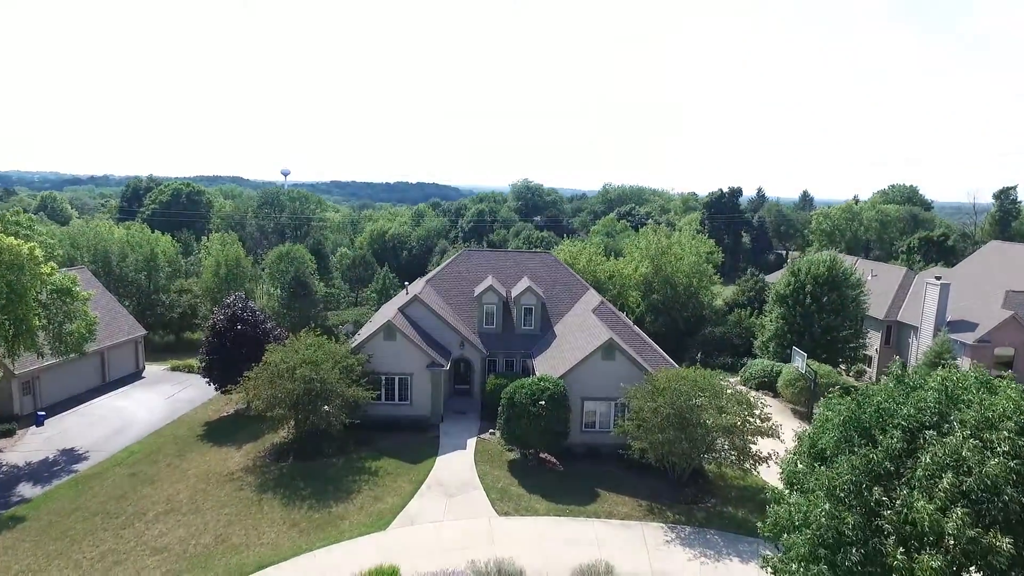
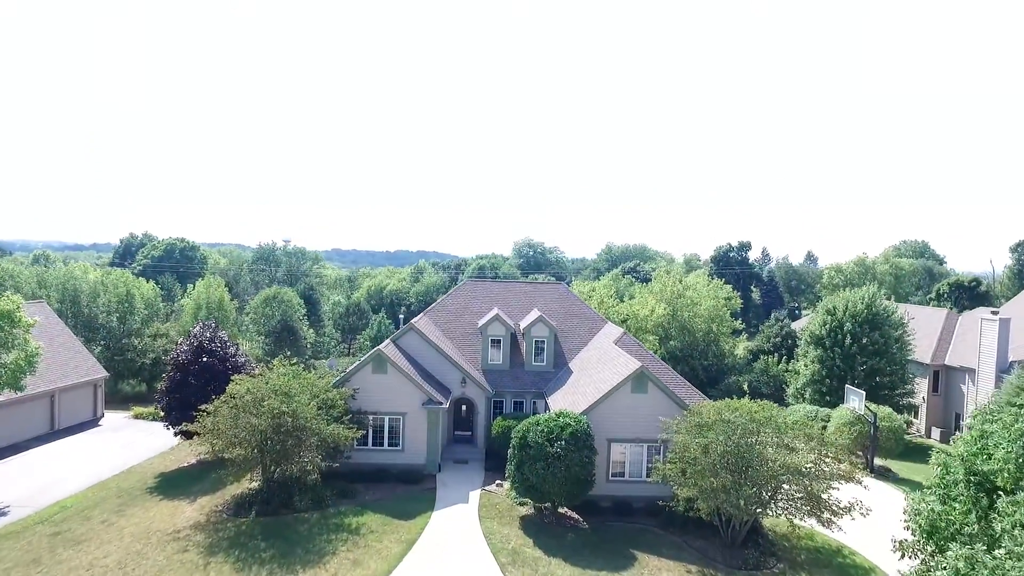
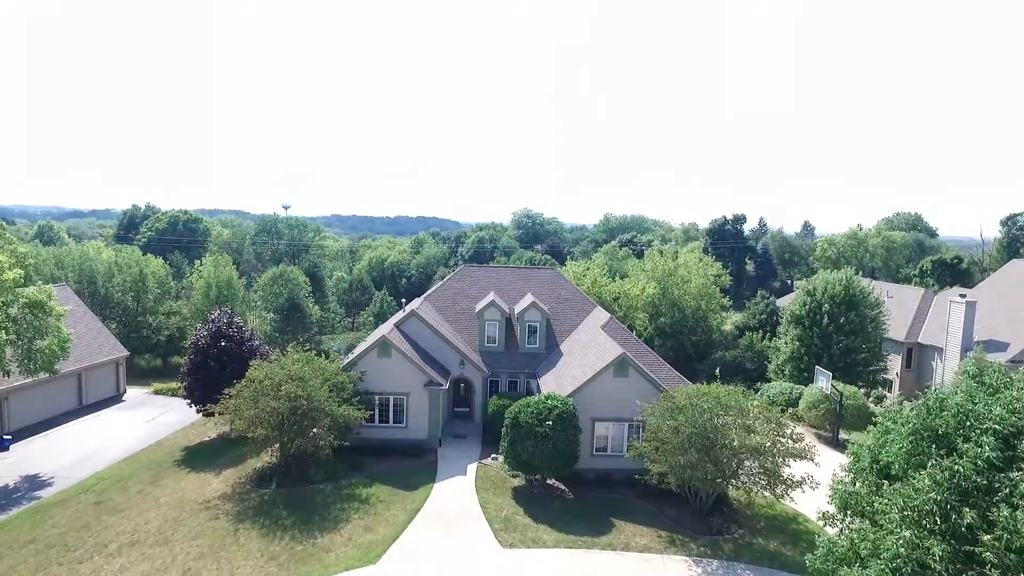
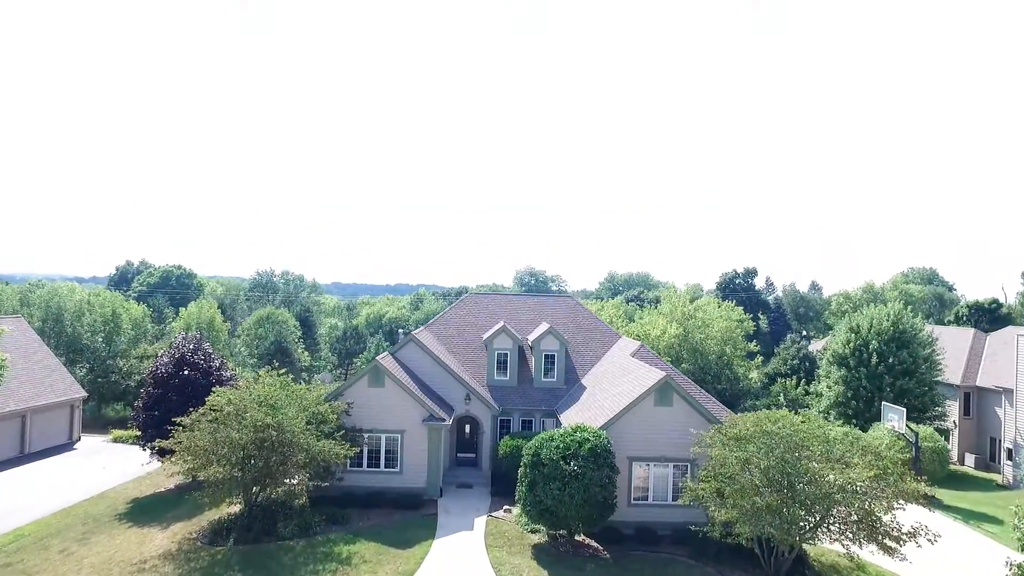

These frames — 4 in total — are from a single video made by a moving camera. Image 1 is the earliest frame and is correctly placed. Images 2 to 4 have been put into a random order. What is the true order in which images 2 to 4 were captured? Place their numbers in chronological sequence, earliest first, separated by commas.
3, 2, 4
